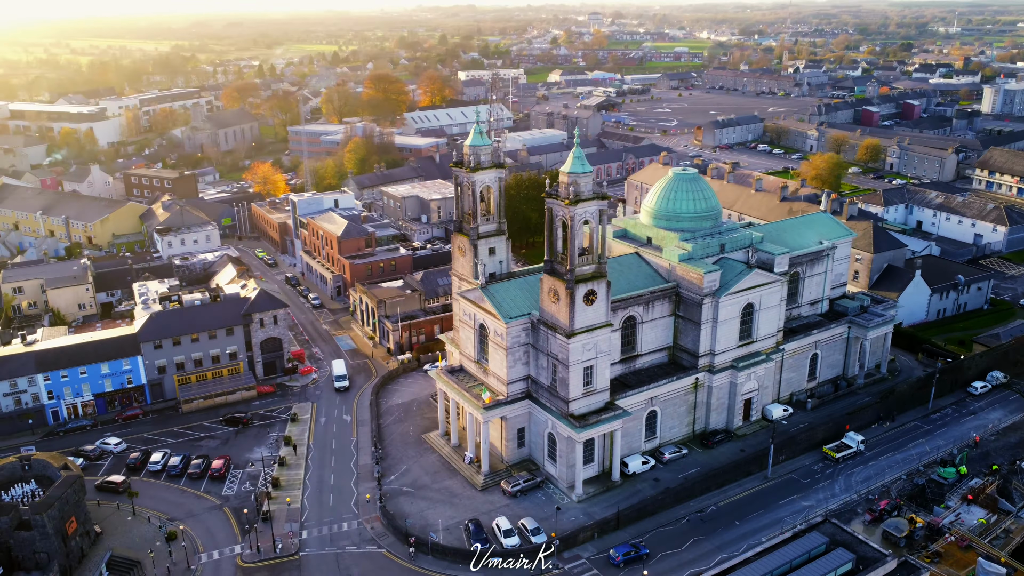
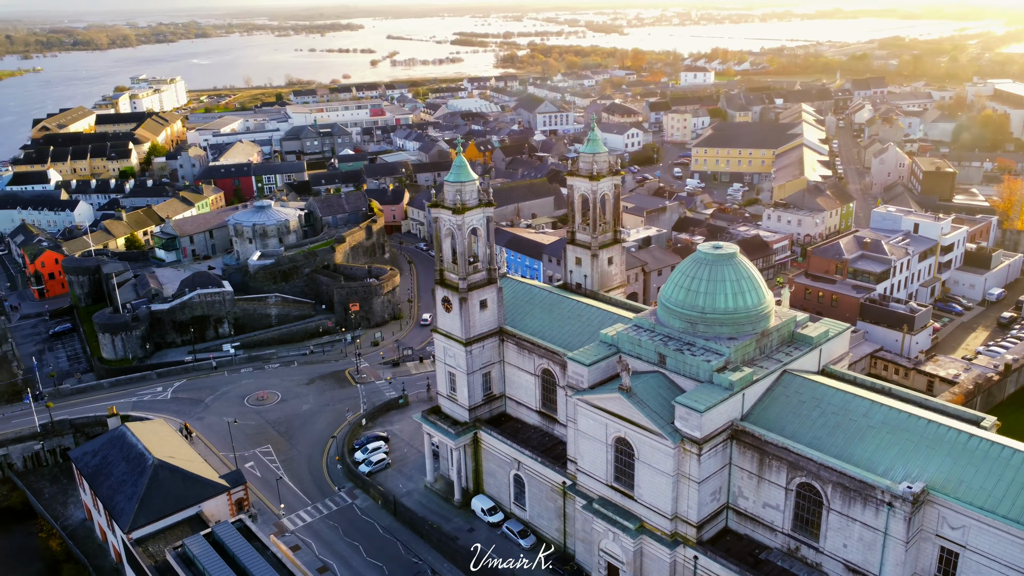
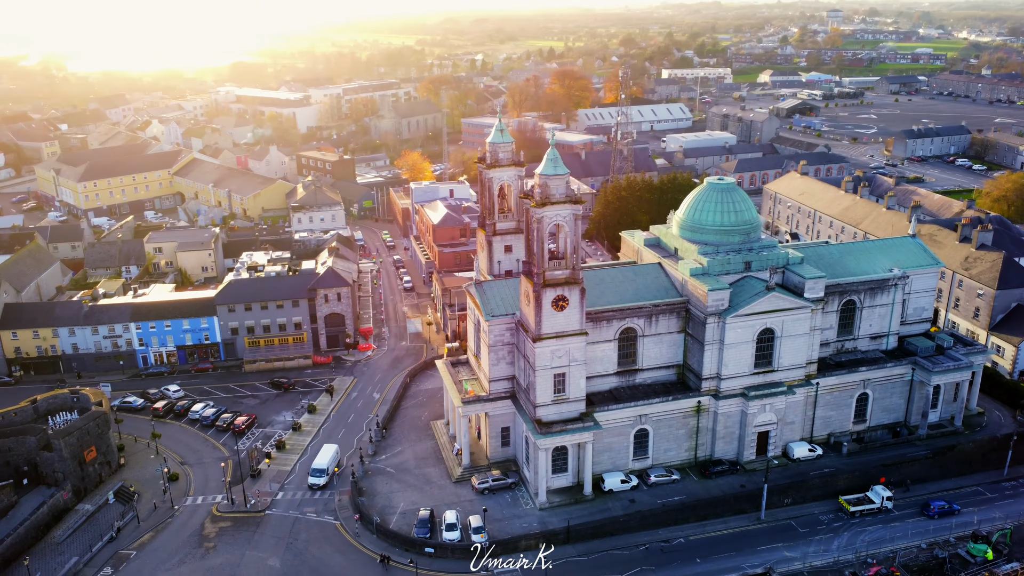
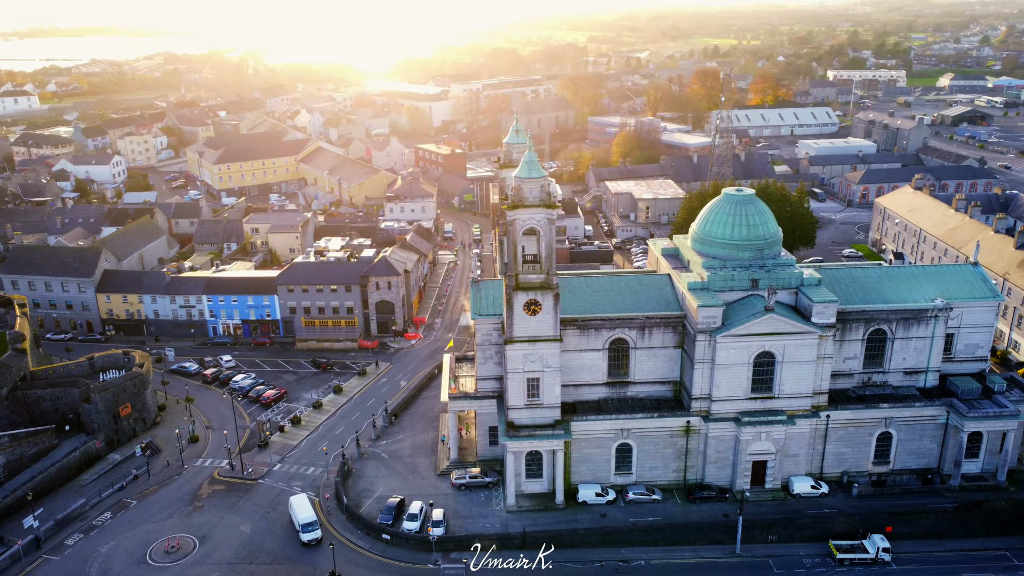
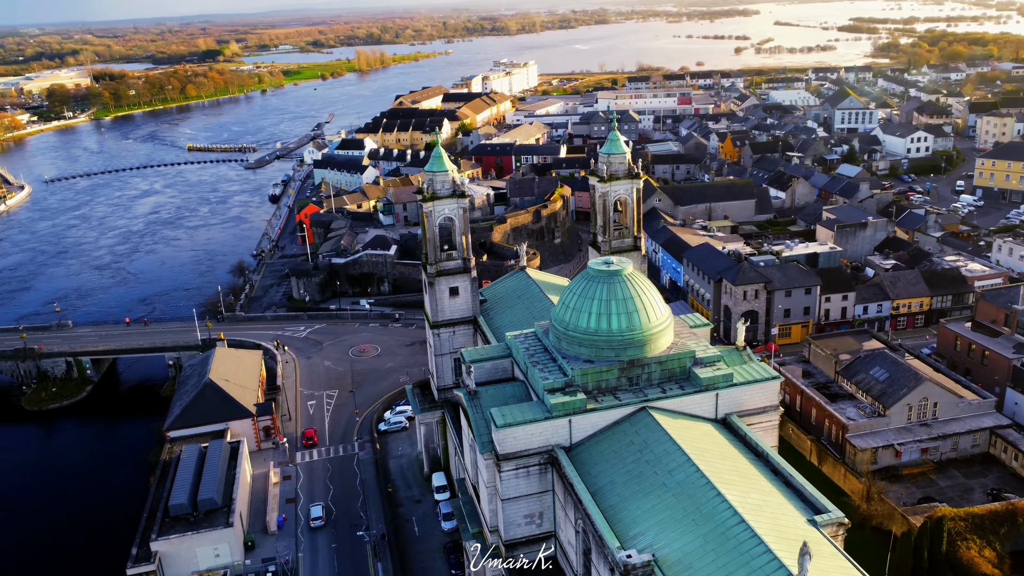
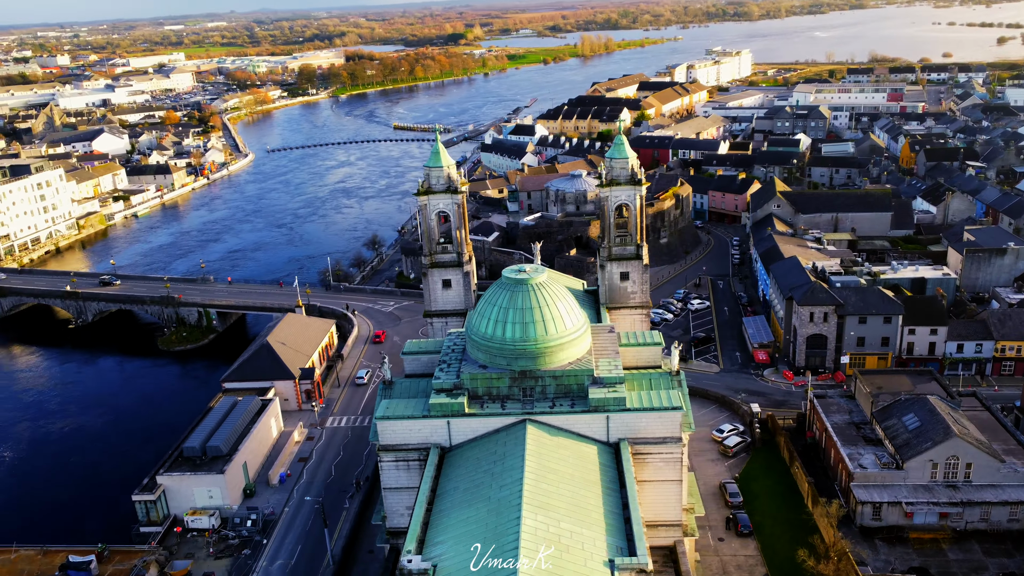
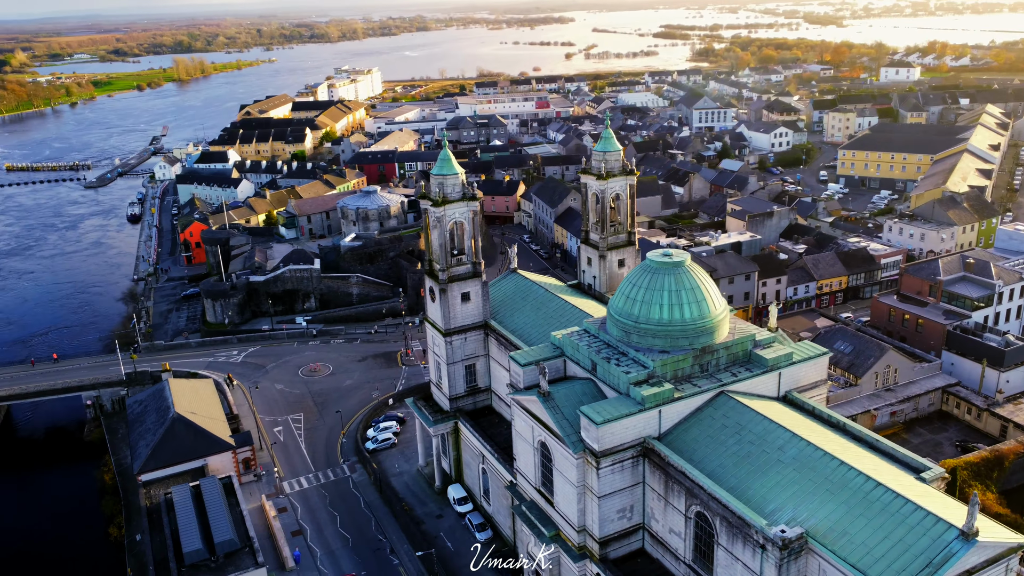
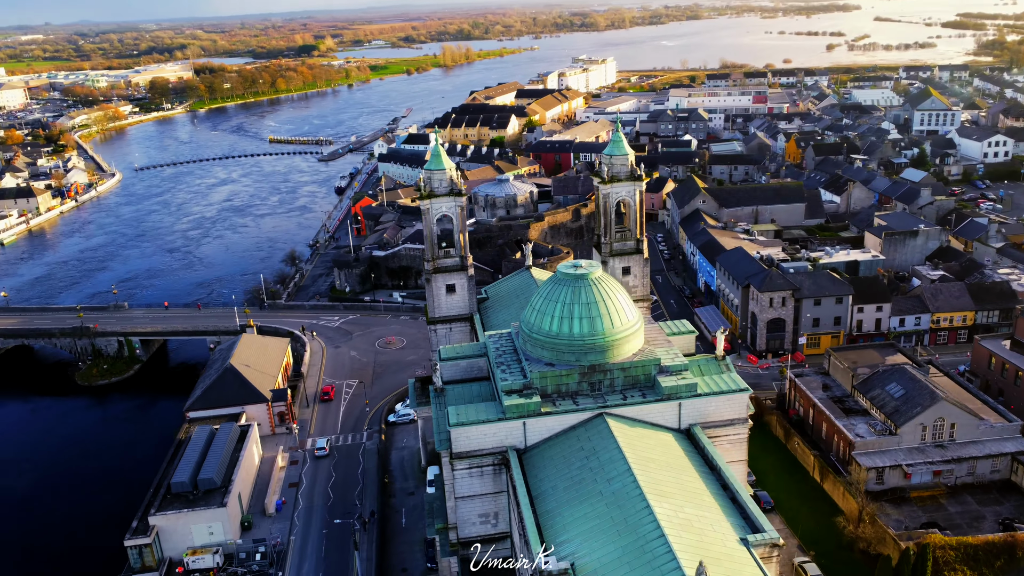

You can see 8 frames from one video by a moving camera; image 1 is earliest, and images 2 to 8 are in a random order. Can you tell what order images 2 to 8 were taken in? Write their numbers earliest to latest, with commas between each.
3, 4, 2, 7, 5, 8, 6
